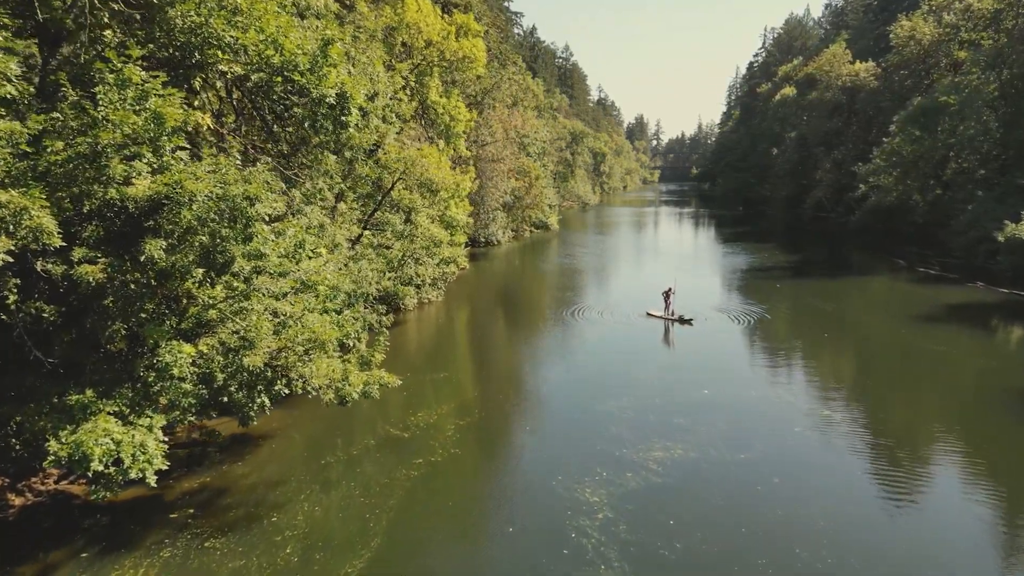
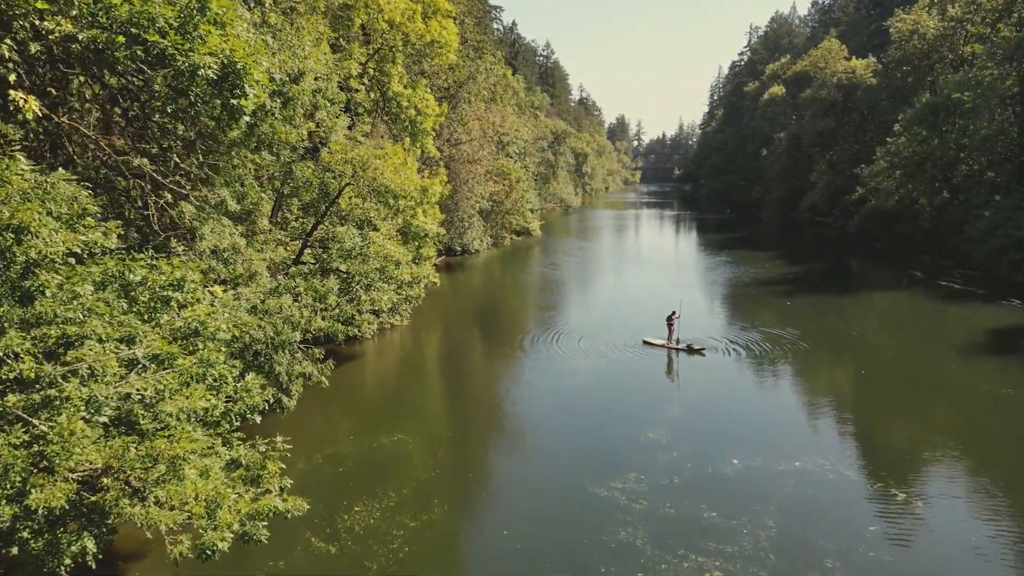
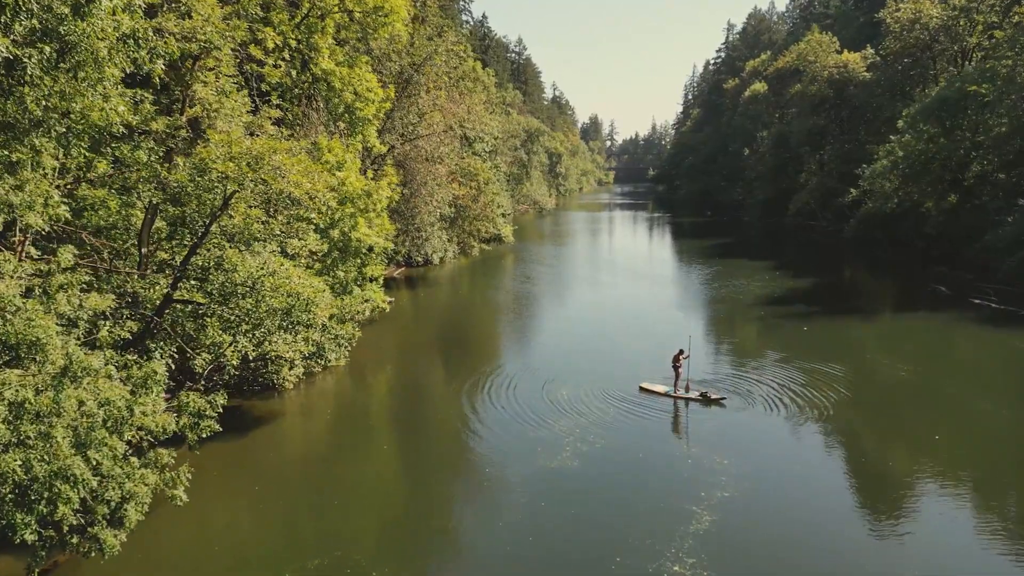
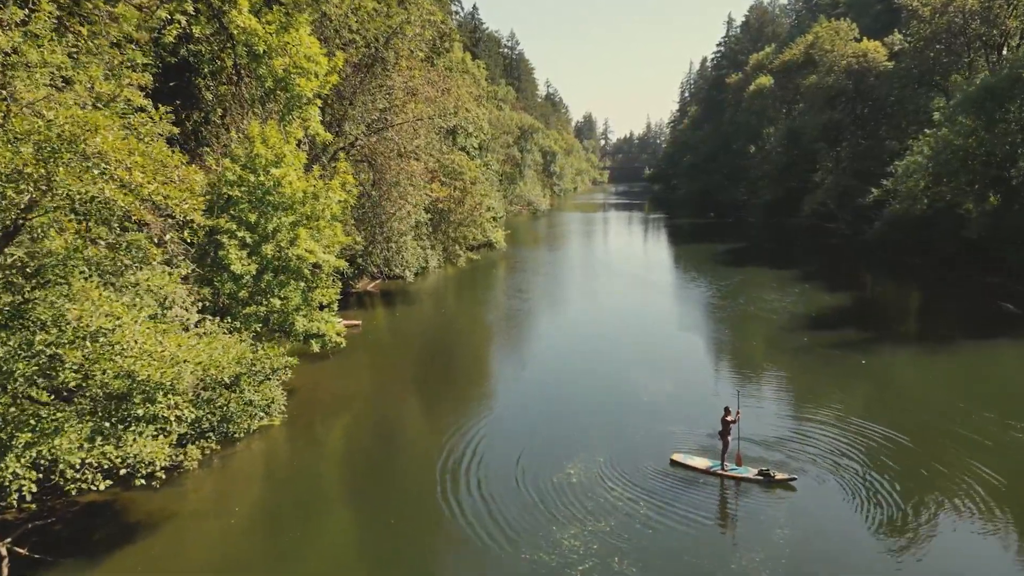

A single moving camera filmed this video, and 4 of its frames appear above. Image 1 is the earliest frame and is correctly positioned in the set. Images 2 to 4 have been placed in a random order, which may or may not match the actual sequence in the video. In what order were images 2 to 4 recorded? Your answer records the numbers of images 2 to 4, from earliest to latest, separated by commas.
2, 3, 4
